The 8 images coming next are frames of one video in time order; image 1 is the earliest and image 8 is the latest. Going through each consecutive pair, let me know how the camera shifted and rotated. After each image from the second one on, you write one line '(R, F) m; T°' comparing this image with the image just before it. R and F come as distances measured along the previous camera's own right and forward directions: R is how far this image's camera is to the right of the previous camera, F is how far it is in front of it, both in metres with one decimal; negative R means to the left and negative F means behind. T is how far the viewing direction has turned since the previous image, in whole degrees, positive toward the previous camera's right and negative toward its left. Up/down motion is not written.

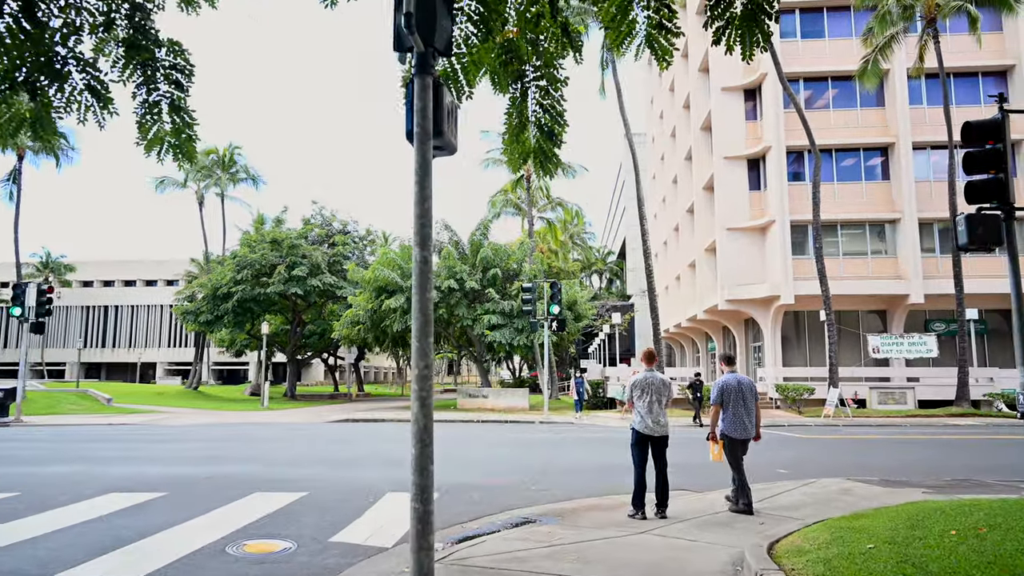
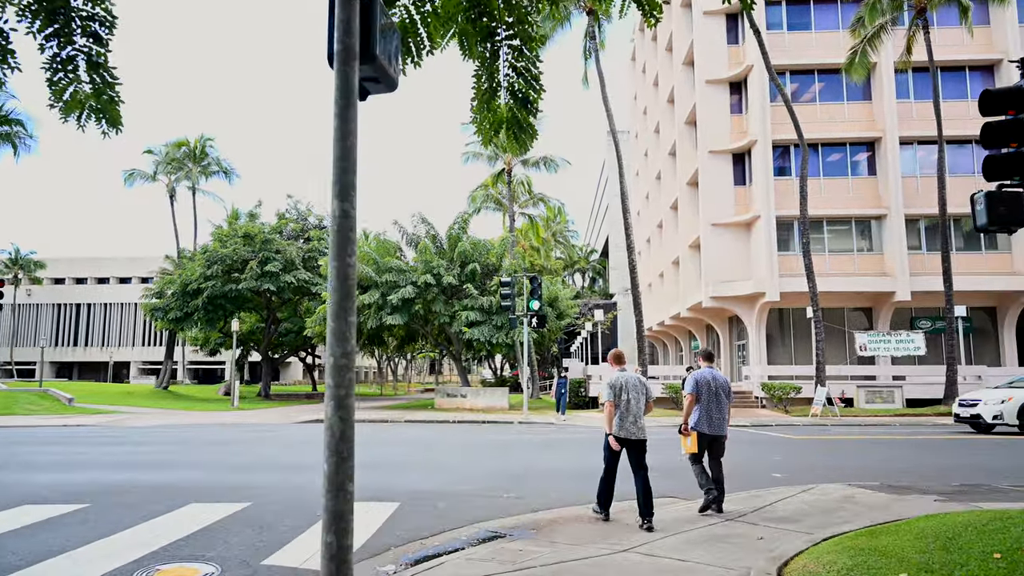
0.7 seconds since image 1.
(+0.2, +0.9) m; +1°
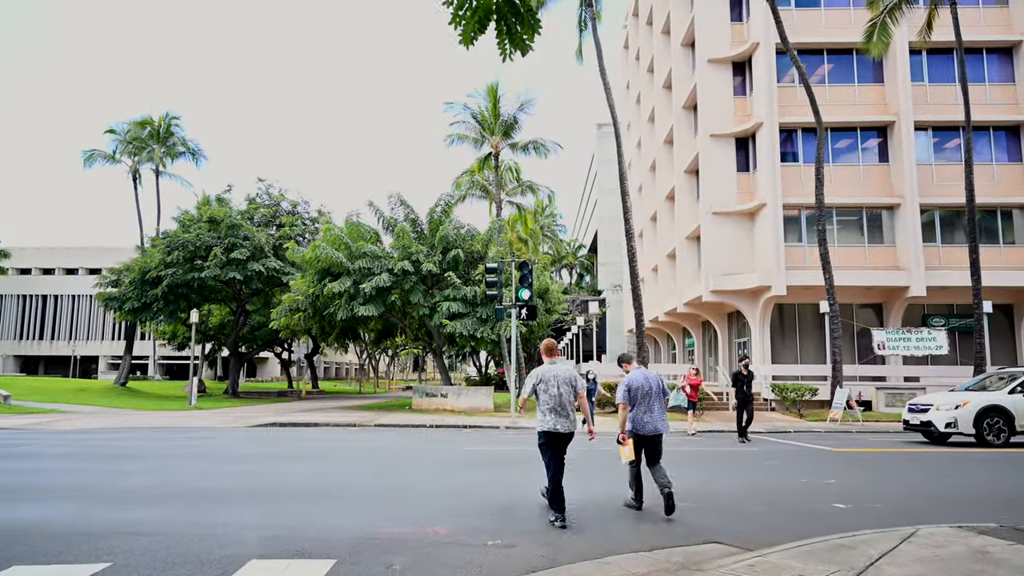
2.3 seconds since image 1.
(0.0, +2.4) m; +1°
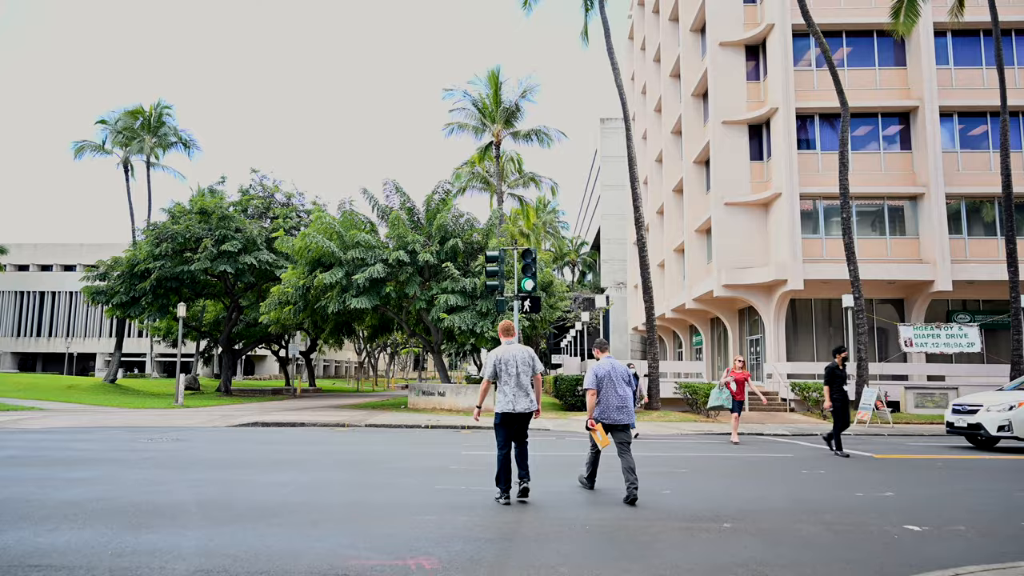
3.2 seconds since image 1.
(0.0, +1.4) m; 0°
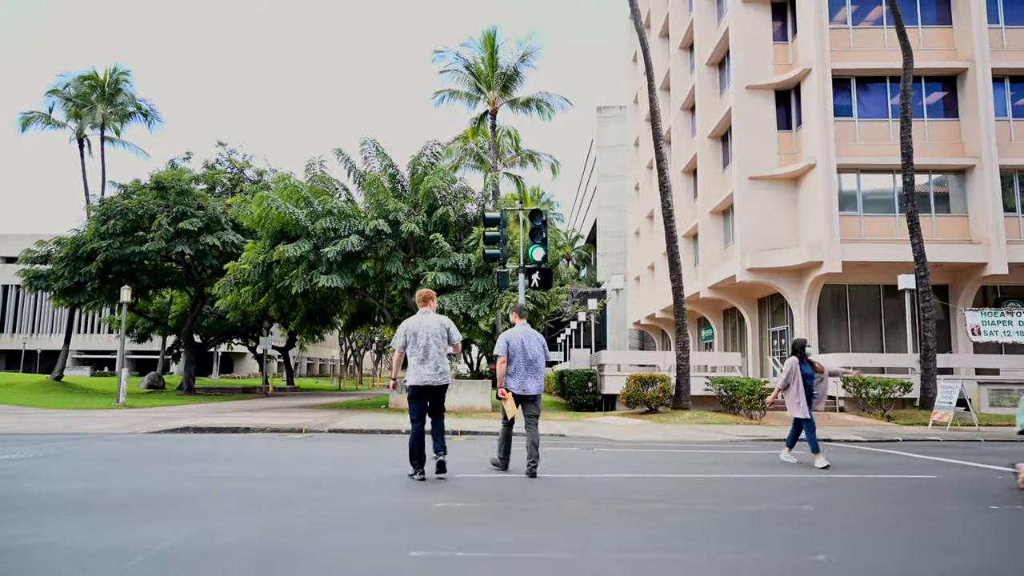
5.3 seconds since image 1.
(-0.3, +3.4) m; +1°
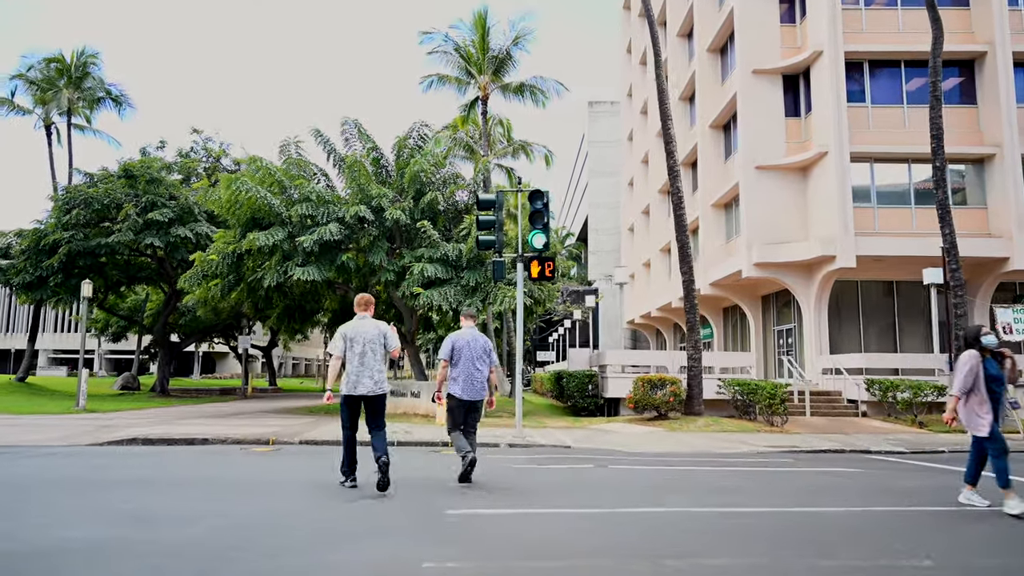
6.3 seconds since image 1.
(-0.2, +1.5) m; +1°
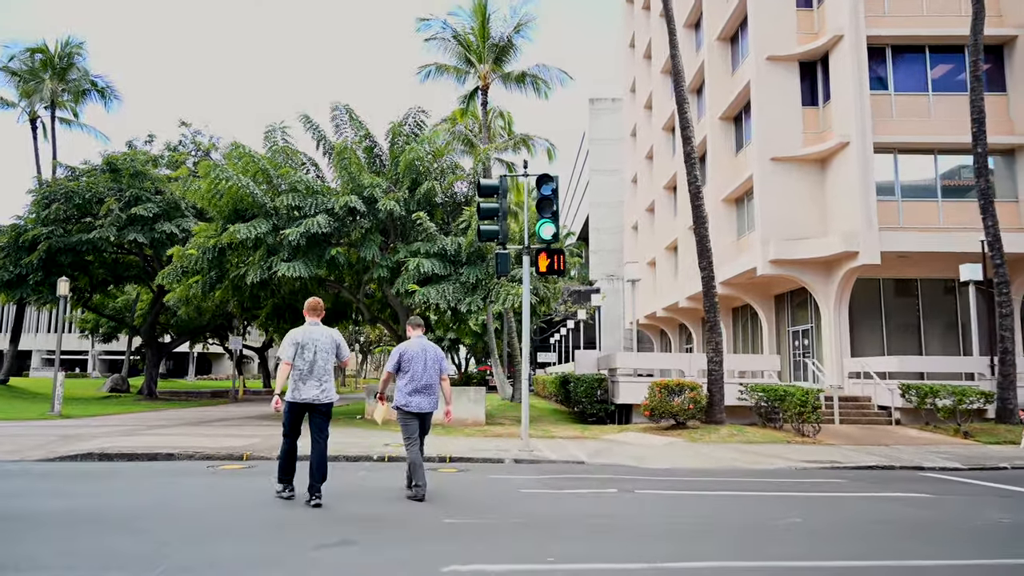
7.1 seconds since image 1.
(-0.1, +1.3) m; 0°
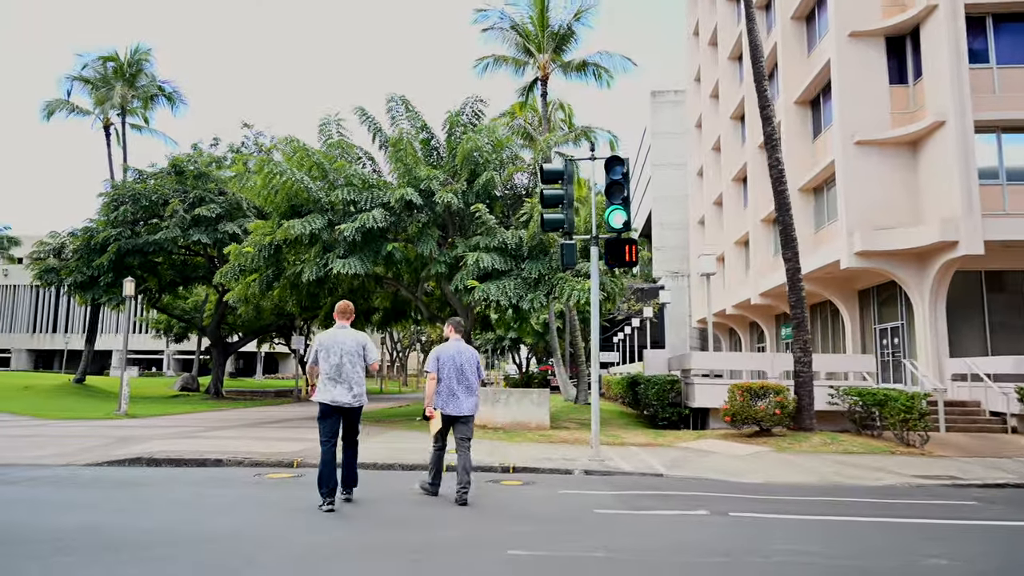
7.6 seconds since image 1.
(-0.1, +0.9) m; -5°
